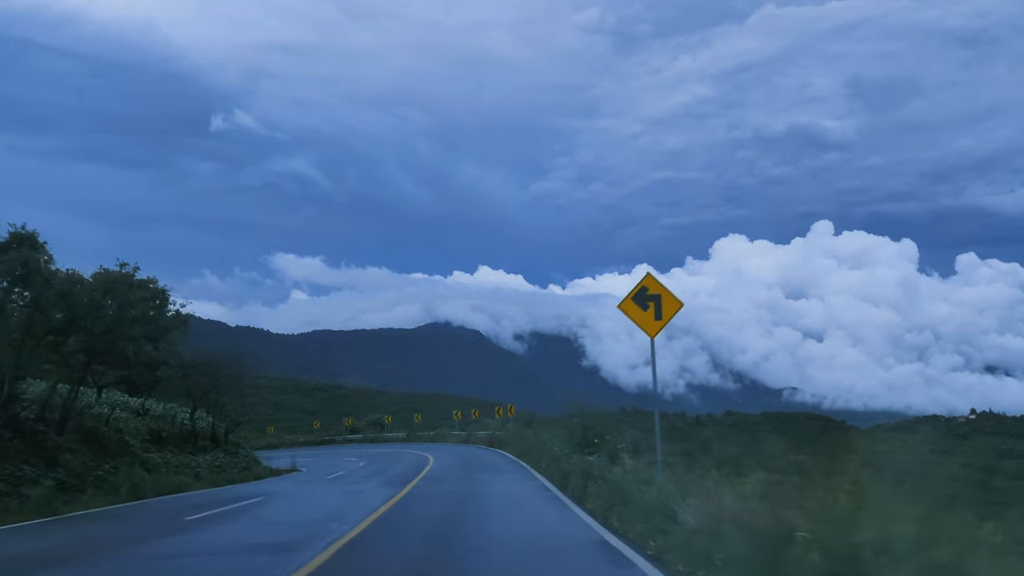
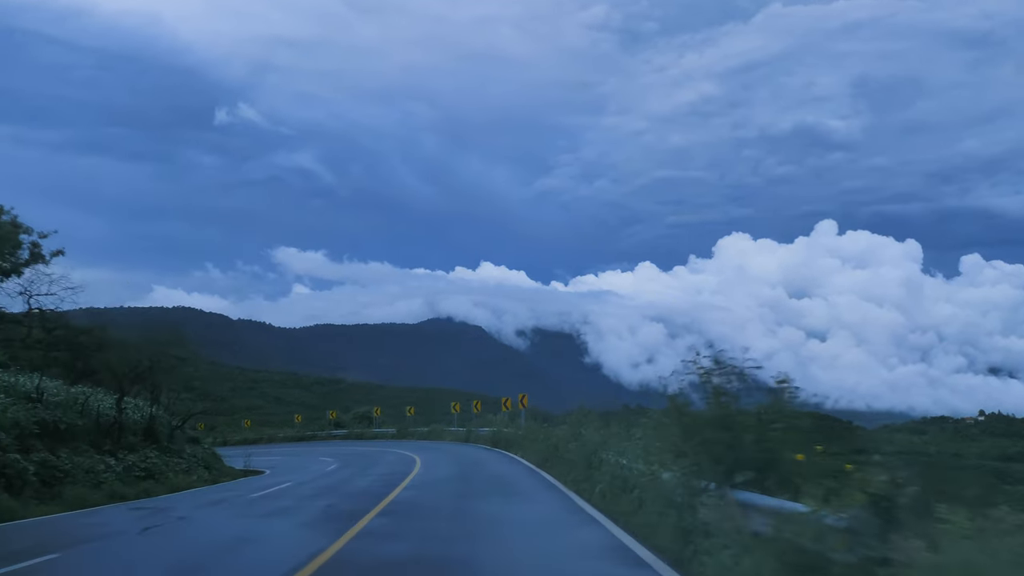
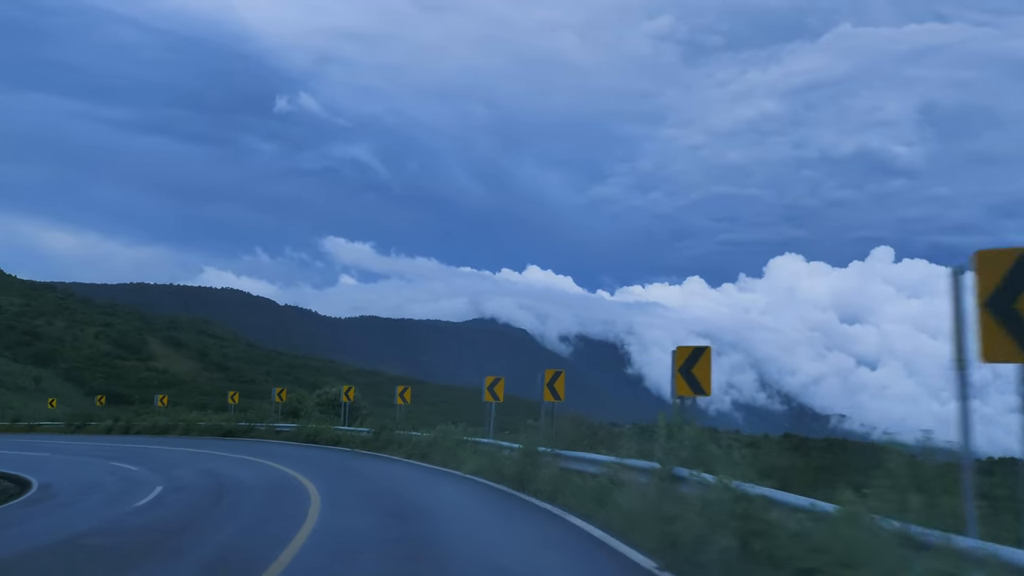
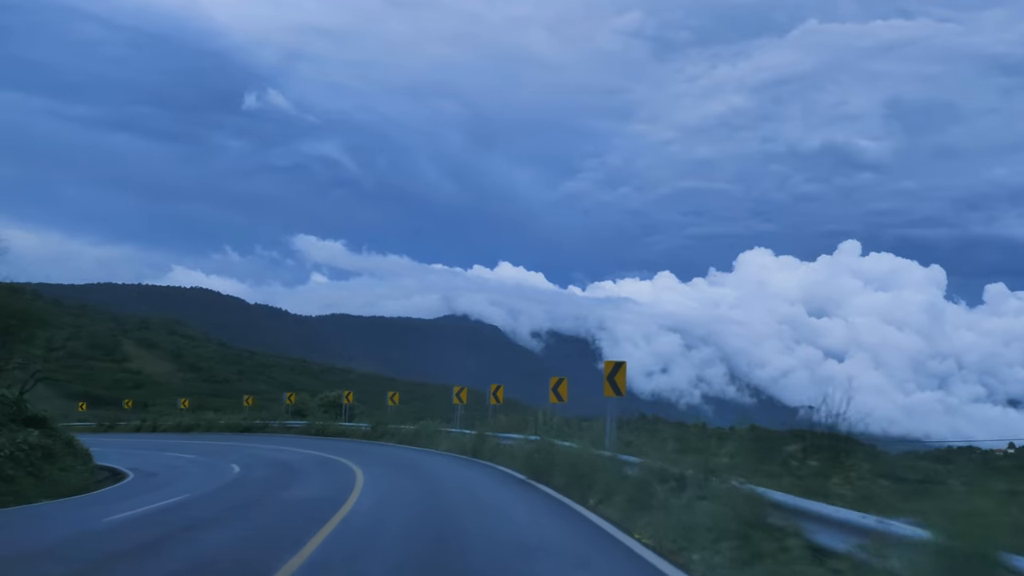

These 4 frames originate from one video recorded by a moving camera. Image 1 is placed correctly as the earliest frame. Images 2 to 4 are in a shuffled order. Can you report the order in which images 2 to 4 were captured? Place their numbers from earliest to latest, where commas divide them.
2, 4, 3
